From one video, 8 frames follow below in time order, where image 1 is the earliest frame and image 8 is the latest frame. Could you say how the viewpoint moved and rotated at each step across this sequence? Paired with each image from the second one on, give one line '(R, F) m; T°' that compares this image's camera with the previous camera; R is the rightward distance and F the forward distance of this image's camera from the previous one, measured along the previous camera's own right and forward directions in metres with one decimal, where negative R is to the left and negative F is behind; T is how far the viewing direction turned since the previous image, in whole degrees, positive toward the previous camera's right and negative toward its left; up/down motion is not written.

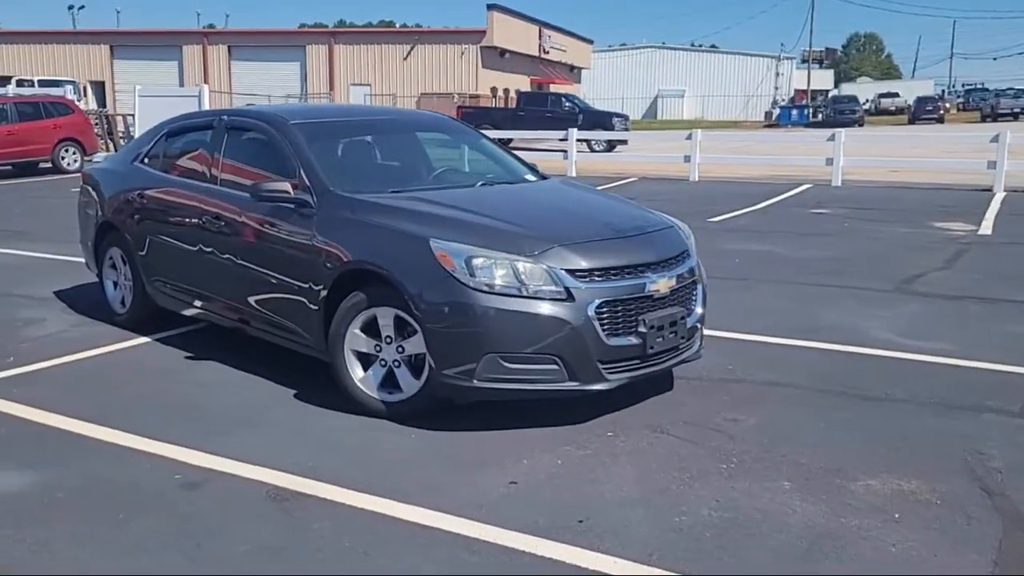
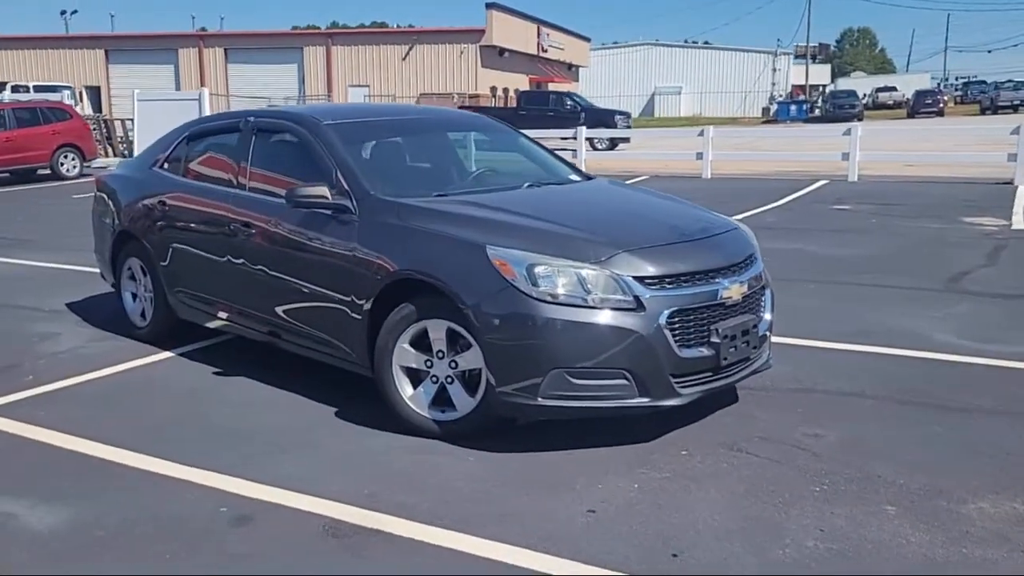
(-0.4, +0.4) m; 0°
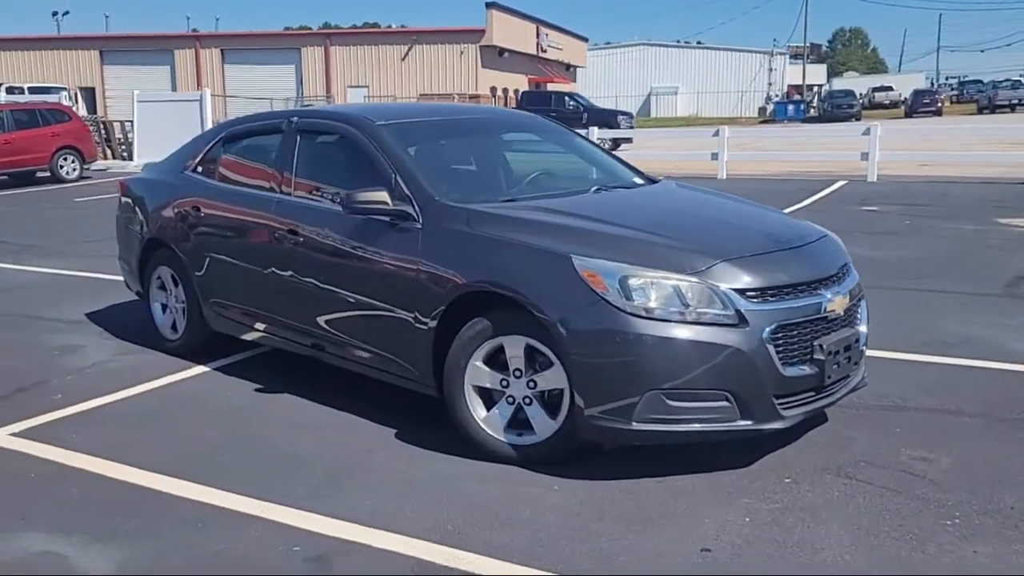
(-0.5, +0.4) m; 0°
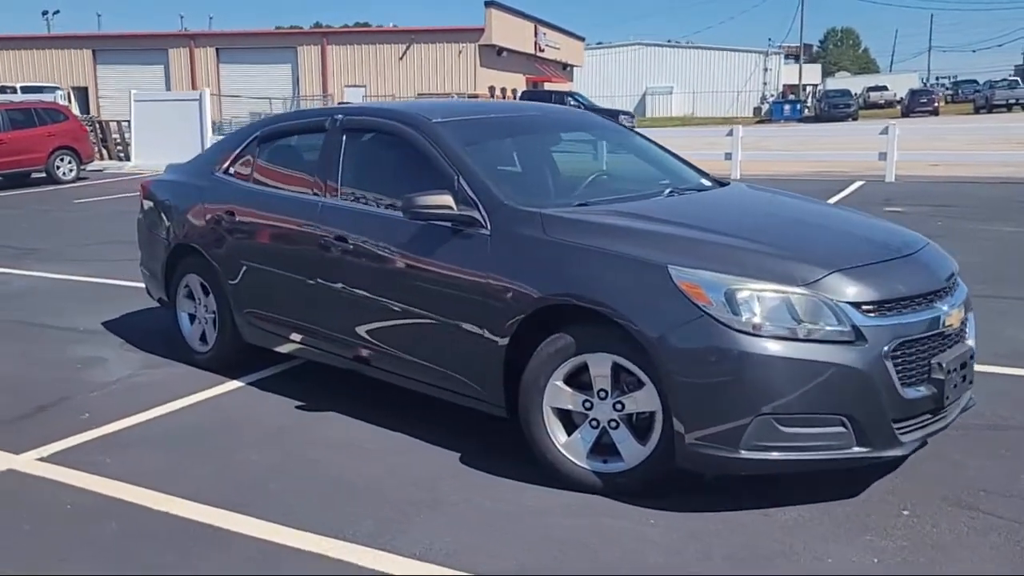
(-0.4, +0.4) m; +1°
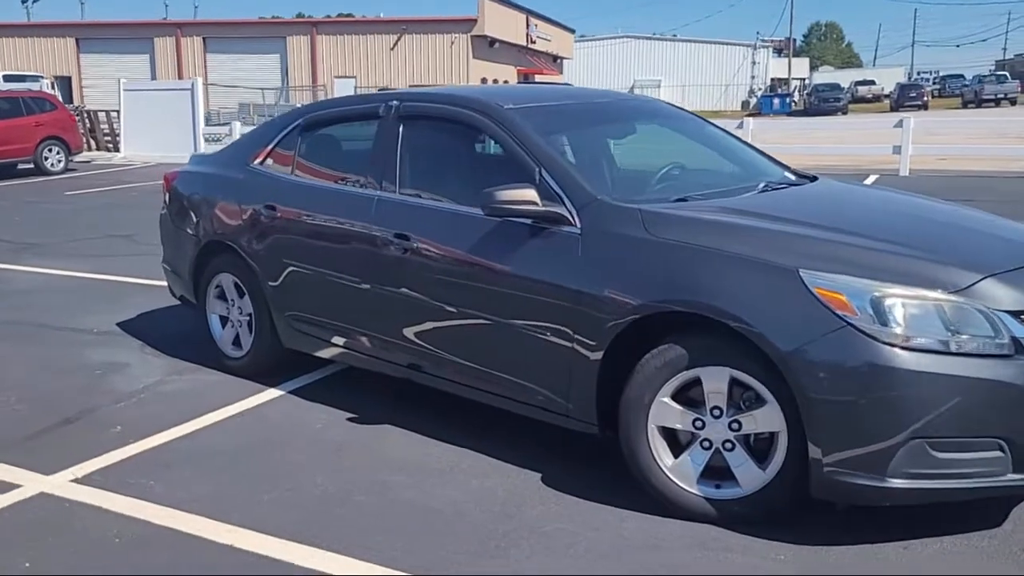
(-0.5, +0.5) m; +1°
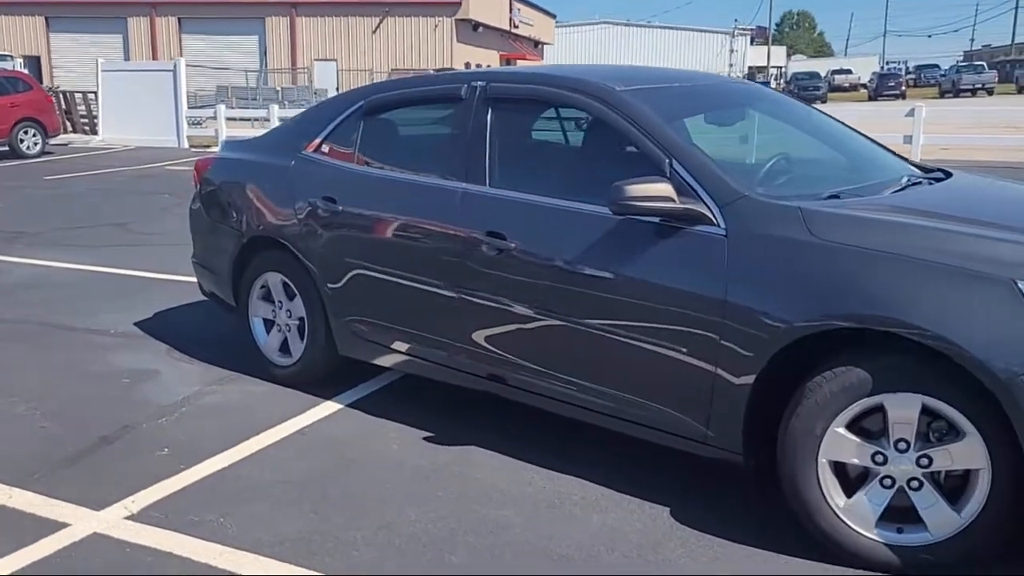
(-0.7, +0.6) m; +2°
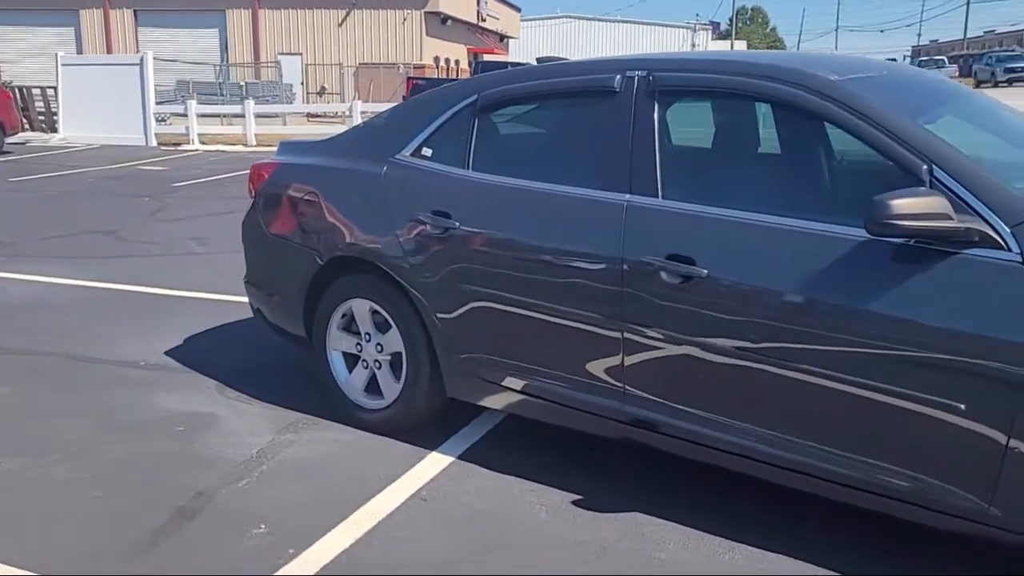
(-0.9, +0.9) m; +3°
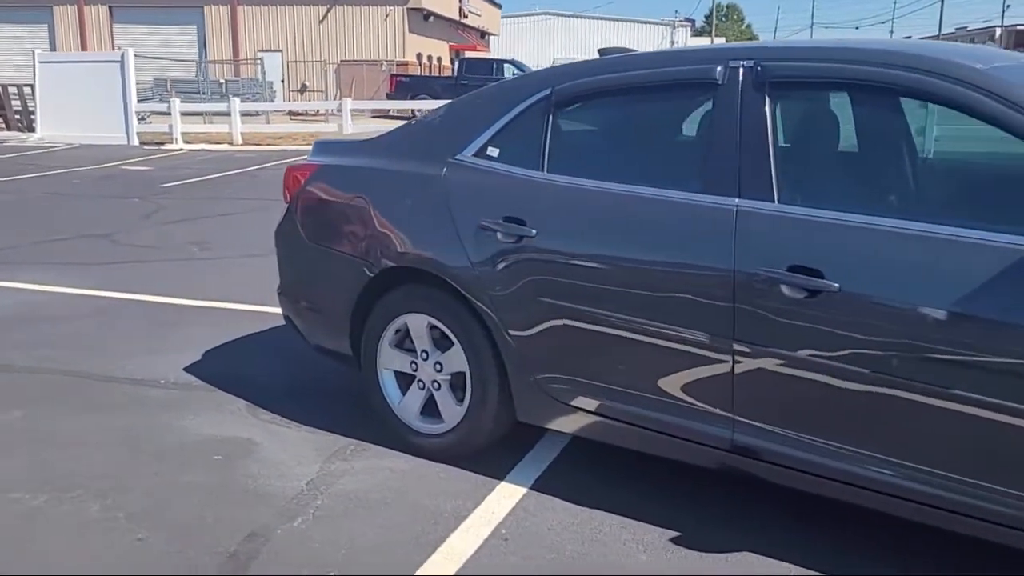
(-0.4, +0.4) m; +1°
